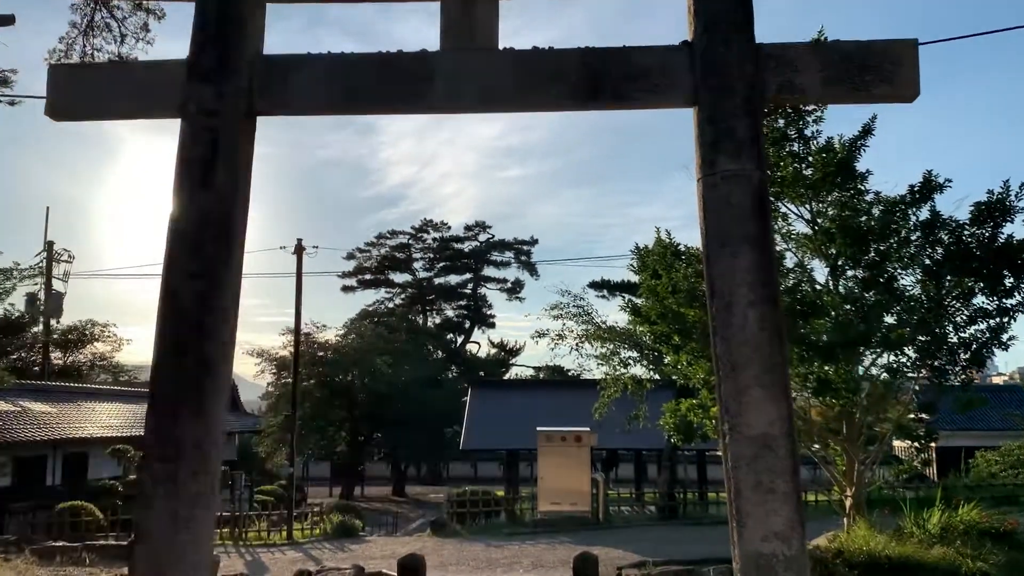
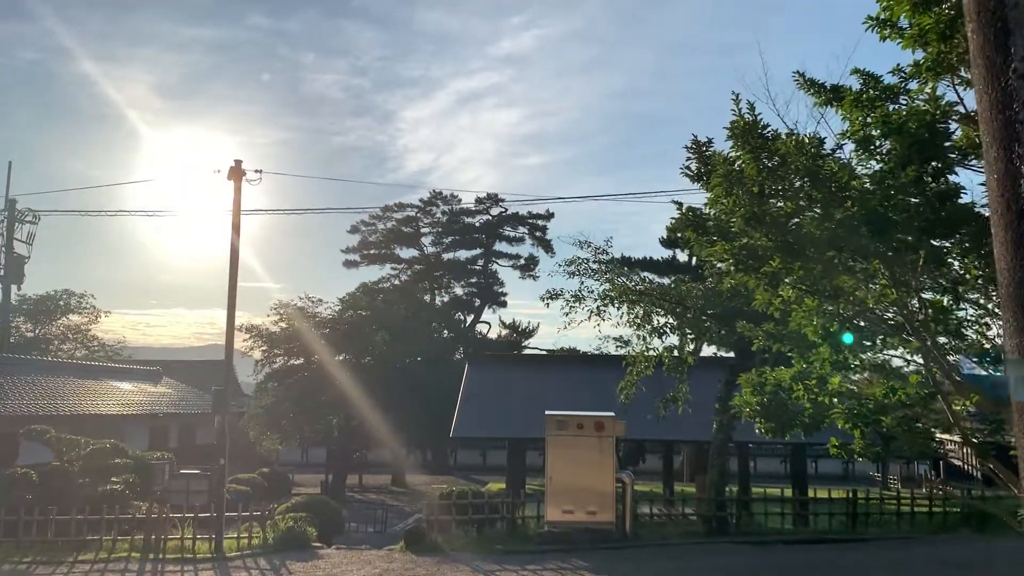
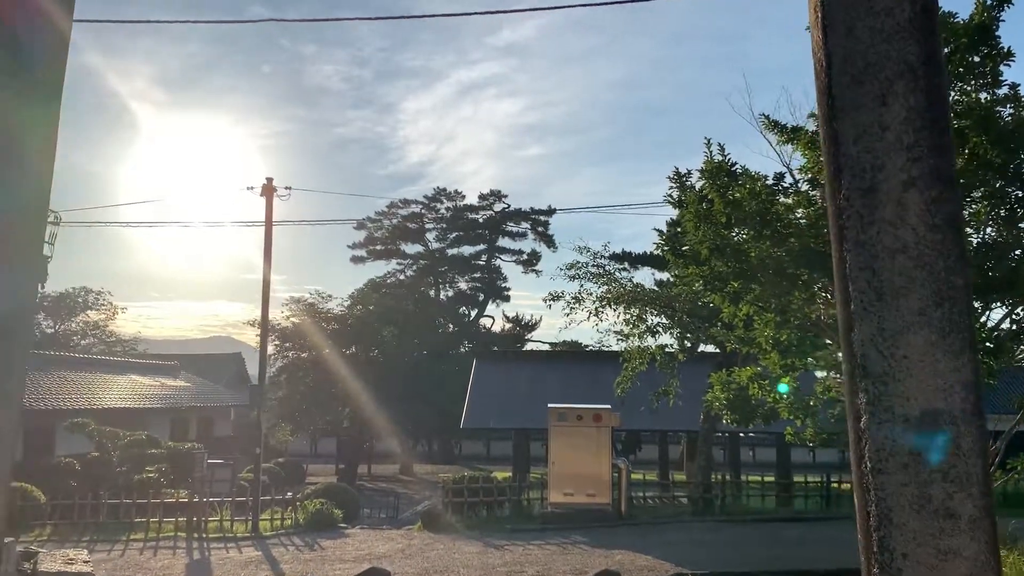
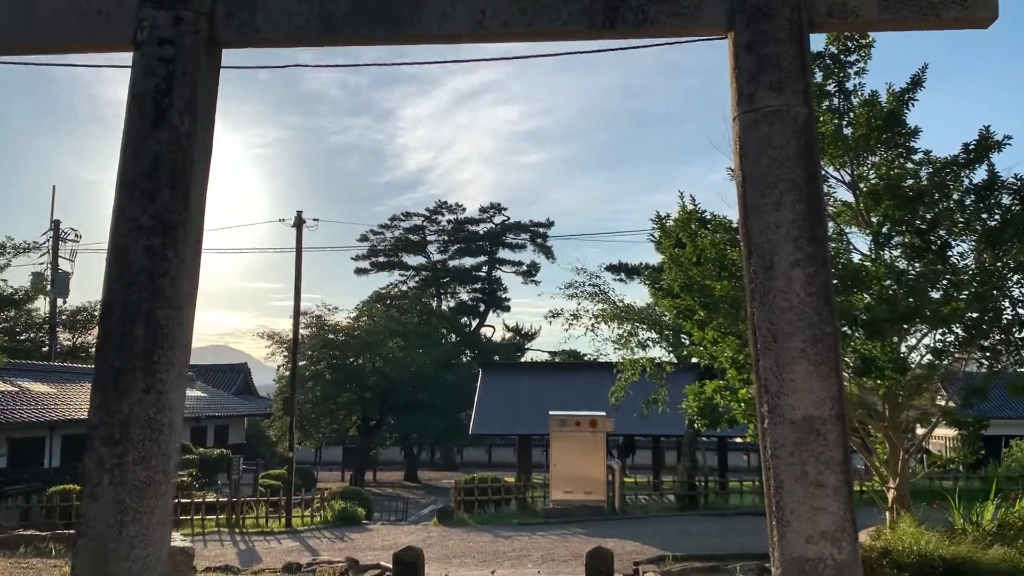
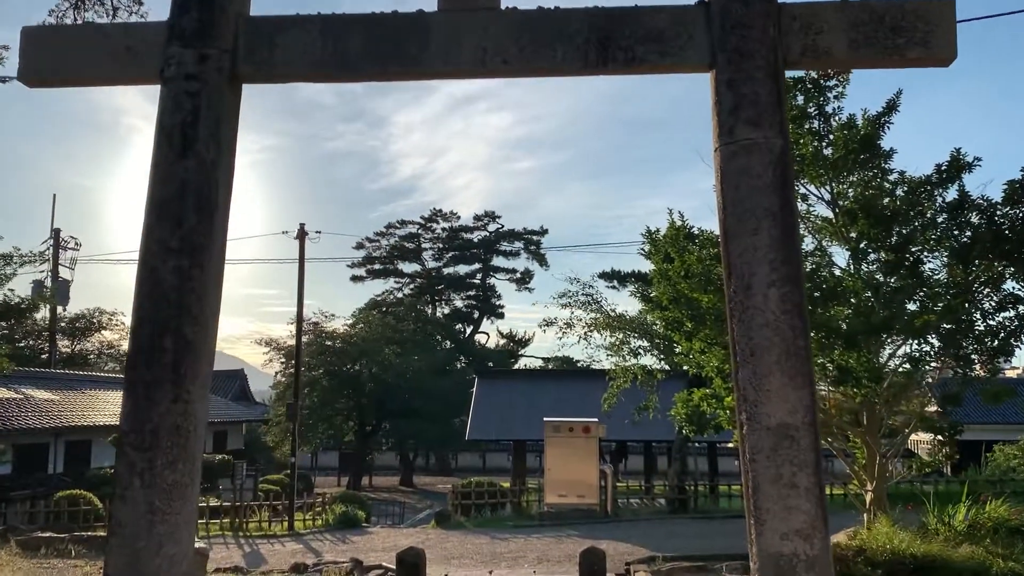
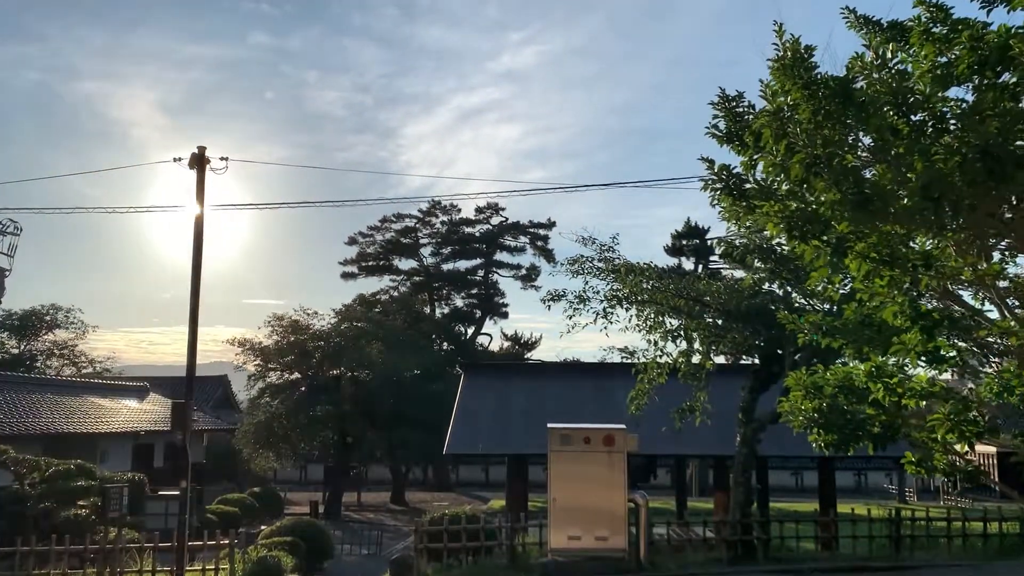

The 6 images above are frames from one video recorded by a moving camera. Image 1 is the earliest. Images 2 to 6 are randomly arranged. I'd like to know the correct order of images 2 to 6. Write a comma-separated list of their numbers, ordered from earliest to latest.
5, 4, 3, 2, 6
